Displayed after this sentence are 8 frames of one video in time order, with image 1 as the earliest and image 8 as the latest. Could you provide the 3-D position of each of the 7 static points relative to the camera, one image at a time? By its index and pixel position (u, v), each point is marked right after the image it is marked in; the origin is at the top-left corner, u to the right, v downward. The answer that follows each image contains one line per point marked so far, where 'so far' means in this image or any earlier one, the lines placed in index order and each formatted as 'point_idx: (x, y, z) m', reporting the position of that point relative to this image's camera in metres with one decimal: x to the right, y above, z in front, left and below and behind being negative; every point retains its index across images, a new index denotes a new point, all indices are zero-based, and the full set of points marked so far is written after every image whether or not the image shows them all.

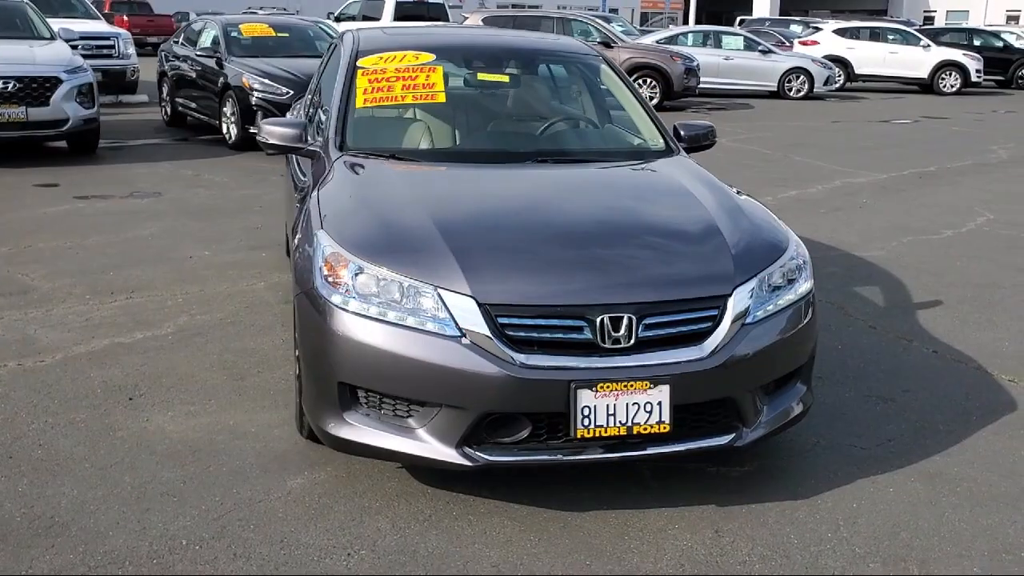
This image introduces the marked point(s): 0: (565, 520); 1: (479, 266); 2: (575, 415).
0: (+0.2, -0.8, +3.4) m
1: (-0.1, +0.1, +3.3) m
2: (+0.2, -0.4, +3.2) m
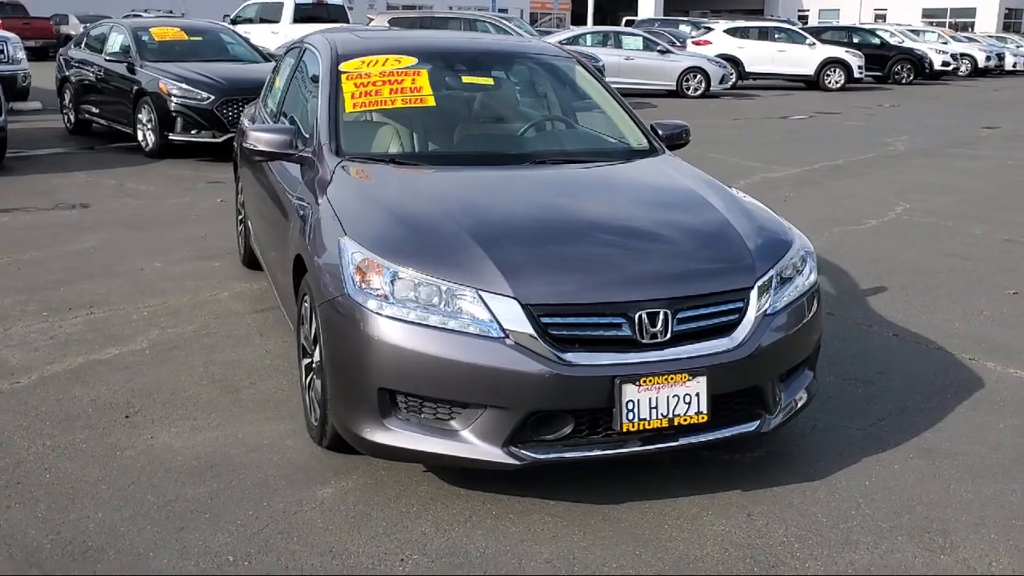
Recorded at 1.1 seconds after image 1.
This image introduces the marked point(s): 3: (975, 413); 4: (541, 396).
0: (+0.3, -0.8, +3.5) m
1: (0.0, +0.1, +3.4) m
2: (+0.4, -0.4, +3.3) m
3: (+2.1, -0.6, +4.5) m
4: (+0.1, -0.4, +3.3) m
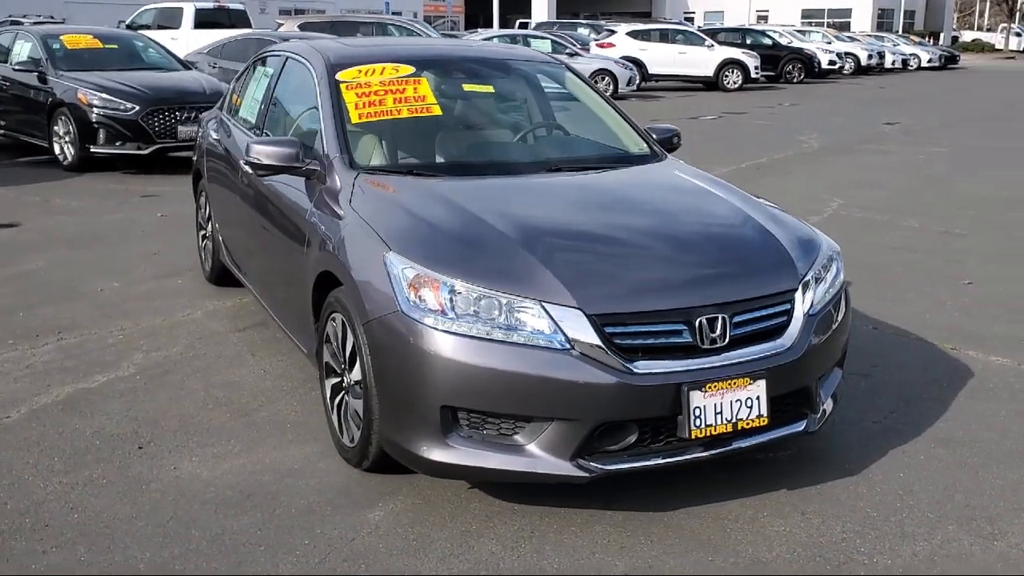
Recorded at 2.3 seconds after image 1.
0: (+0.5, -0.8, +3.5) m
1: (+0.2, 0.0, +3.3) m
2: (+0.6, -0.4, +3.3) m
3: (+2.2, -0.5, +4.7) m
4: (+0.3, -0.4, +3.2) m
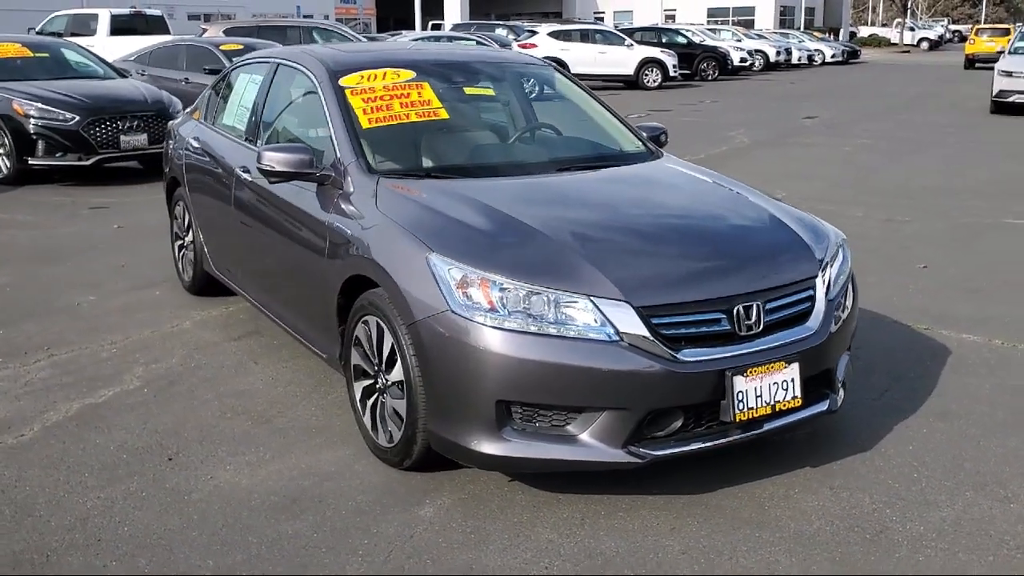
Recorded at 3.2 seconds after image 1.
0: (+0.7, -0.8, +3.7) m
1: (+0.4, +0.1, +3.5) m
2: (+0.8, -0.4, +3.4) m
3: (+2.3, -0.5, +5.0) m
4: (+0.5, -0.4, +3.4) m
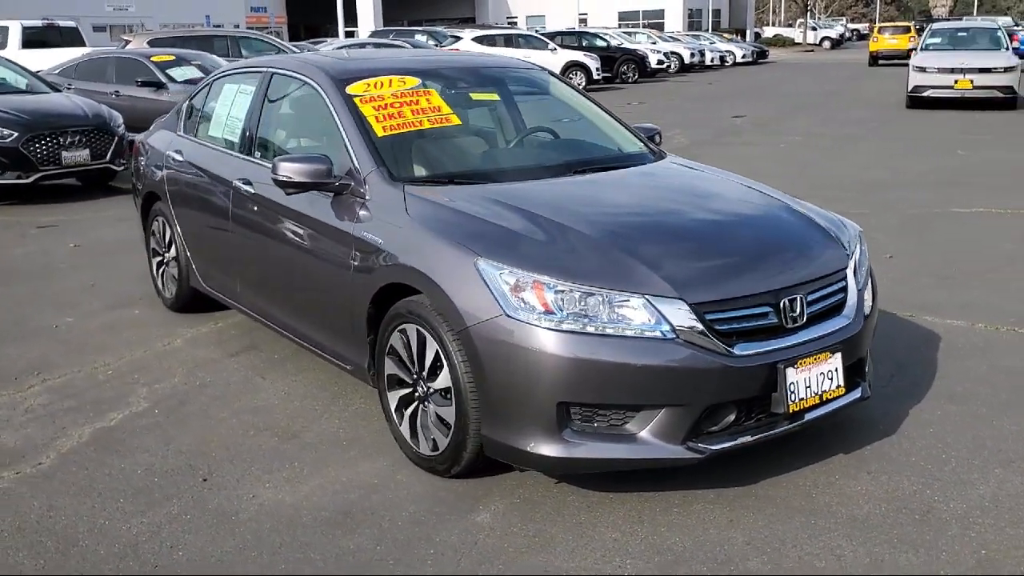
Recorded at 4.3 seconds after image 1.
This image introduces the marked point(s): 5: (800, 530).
0: (+0.9, -0.8, +3.7) m
1: (+0.6, +0.1, +3.5) m
2: (+1.0, -0.4, +3.5) m
3: (+2.3, -0.4, +5.2) m
4: (+0.7, -0.4, +3.4) m
5: (+1.0, -0.8, +3.4) m
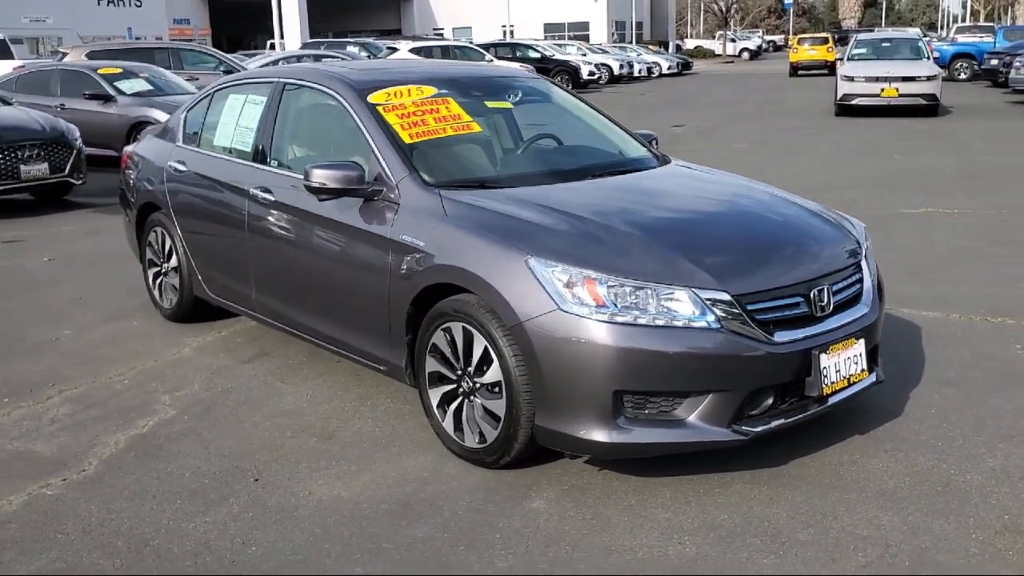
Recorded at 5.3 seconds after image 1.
0: (+1.1, -0.7, +4.0) m
1: (+0.8, +0.1, +3.7) m
2: (+1.2, -0.3, +3.8) m
3: (+2.4, -0.3, +5.5) m
4: (+0.9, -0.3, +3.7) m
5: (+1.2, -0.8, +3.7) m
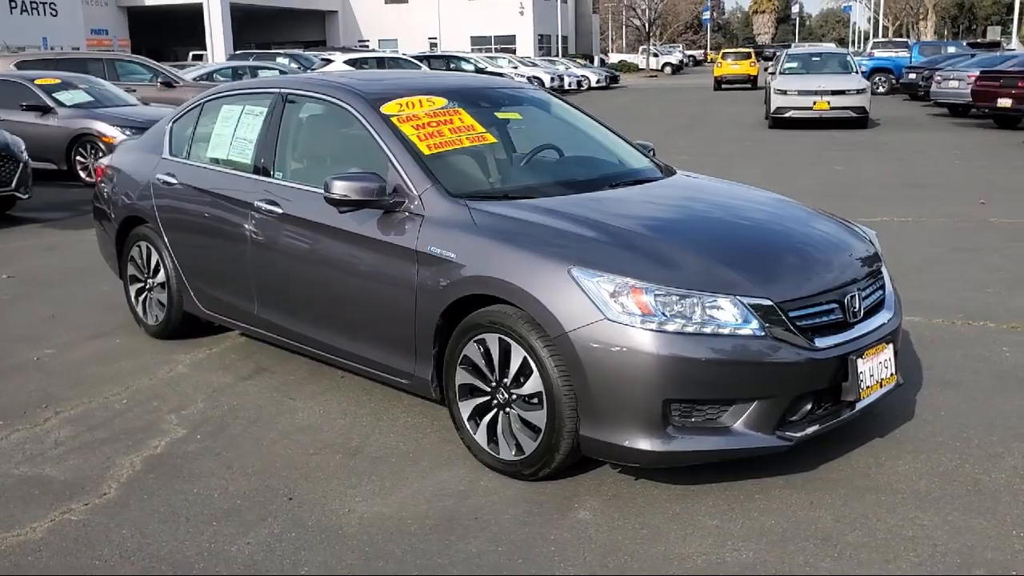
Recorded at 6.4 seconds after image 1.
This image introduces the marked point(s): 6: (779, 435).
0: (+1.2, -0.8, +4.0) m
1: (+0.9, +0.1, +3.8) m
2: (+1.3, -0.4, +3.9) m
3: (+2.4, -0.4, +5.7) m
4: (+1.1, -0.4, +3.7) m
5: (+1.4, -0.8, +3.8) m
6: (+1.0, -0.6, +3.7) m
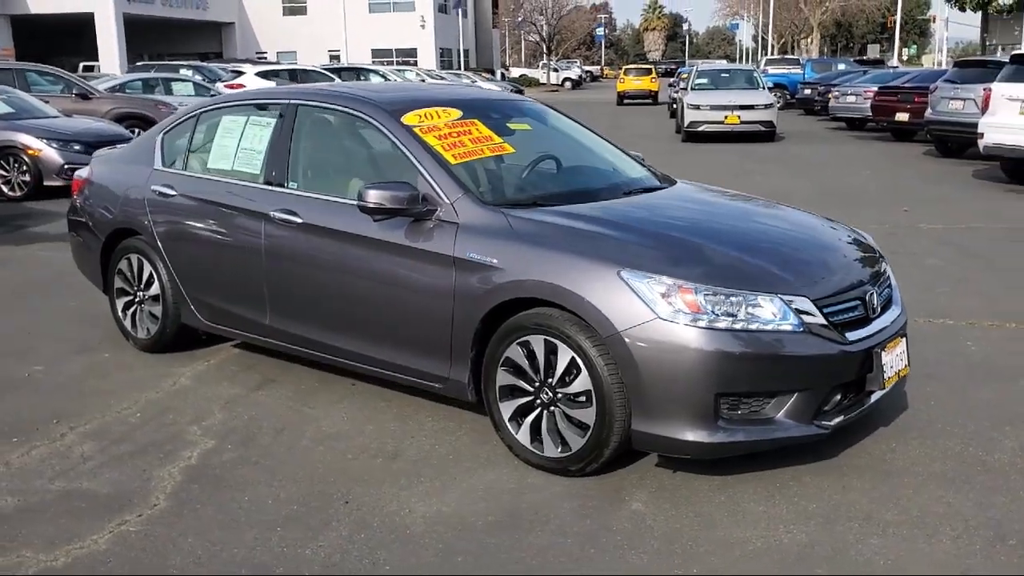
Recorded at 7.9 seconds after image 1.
0: (+1.4, -0.8, +4.3) m
1: (+1.1, +0.1, +4.0) m
2: (+1.5, -0.4, +4.1) m
3: (+2.4, -0.4, +6.1) m
4: (+1.3, -0.3, +4.0) m
5: (+1.6, -0.8, +4.1) m
6: (+1.2, -0.6, +4.0) m
